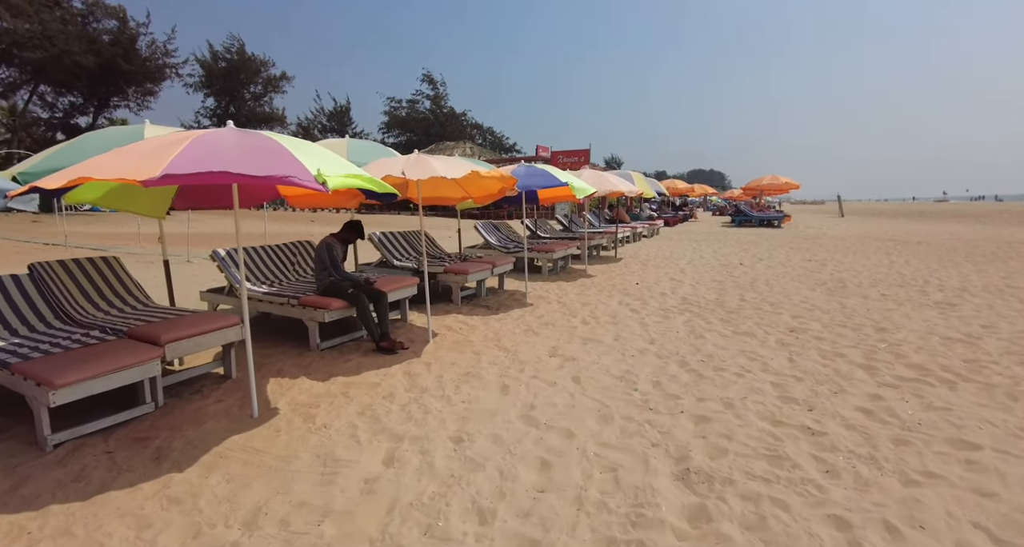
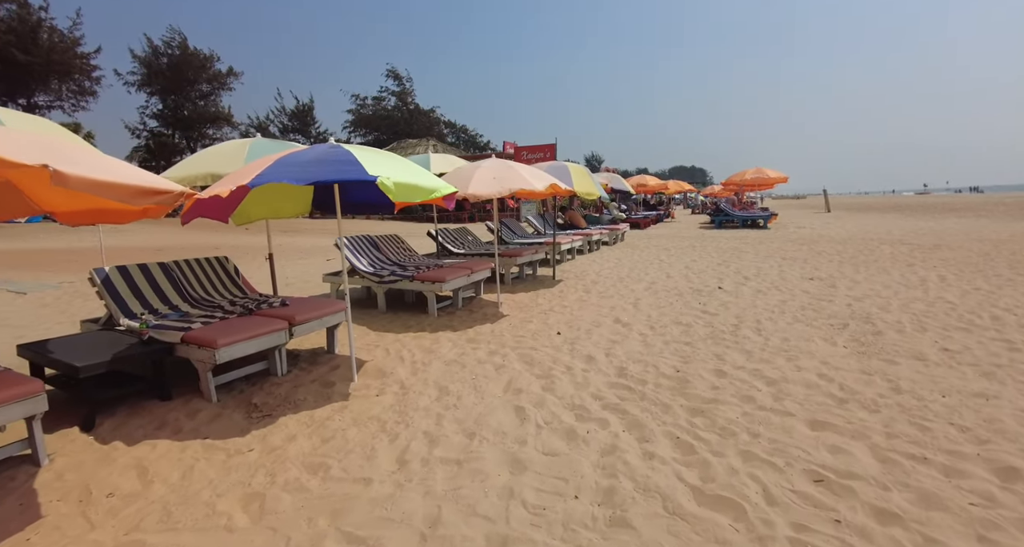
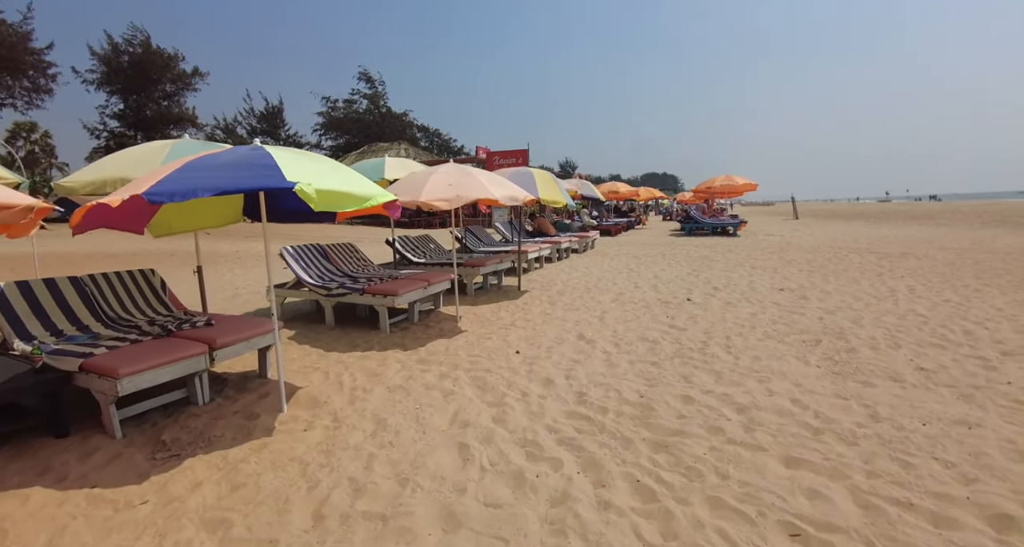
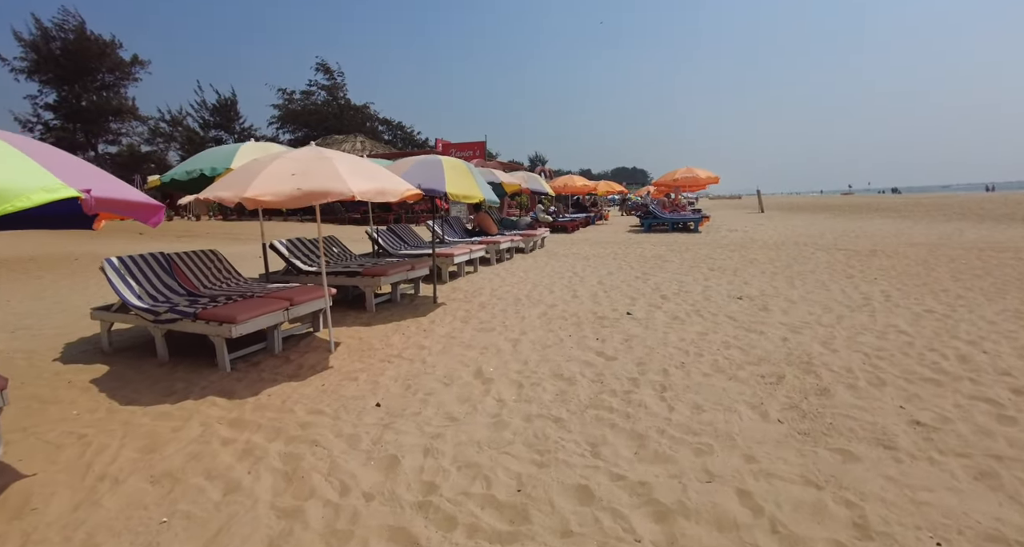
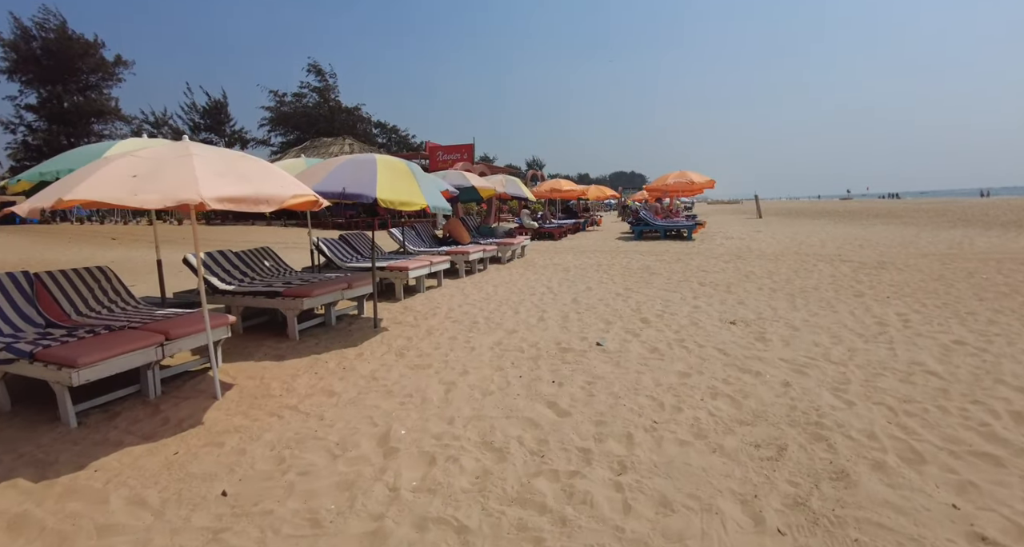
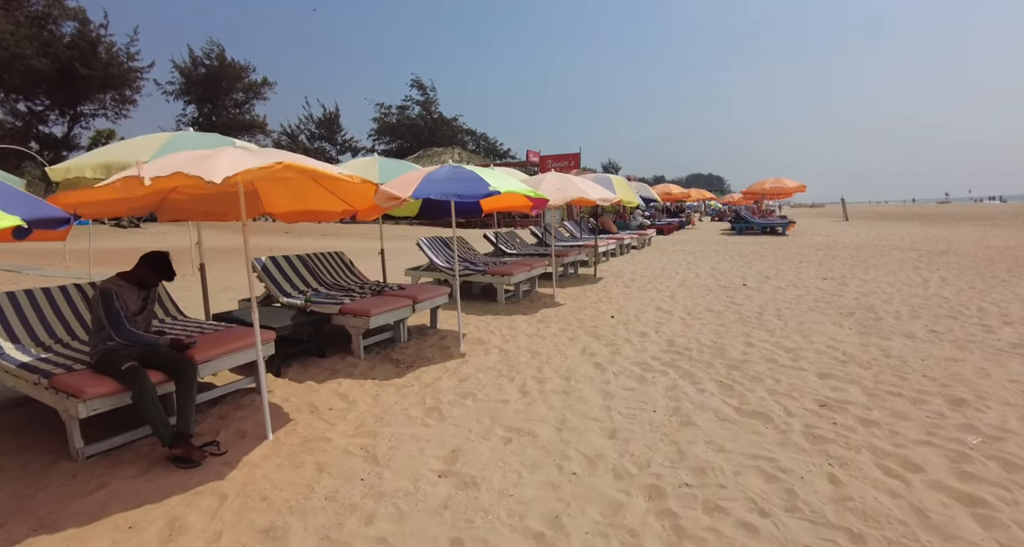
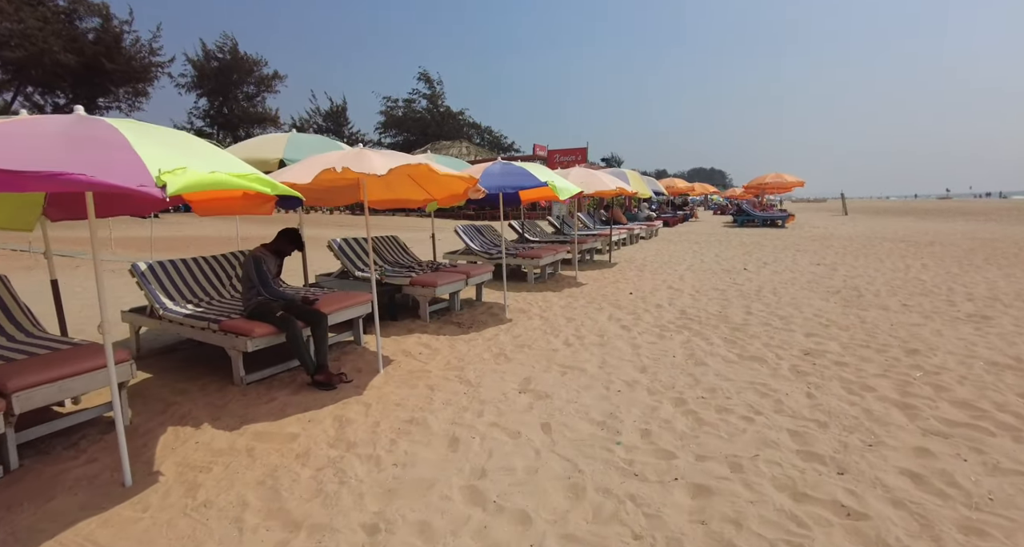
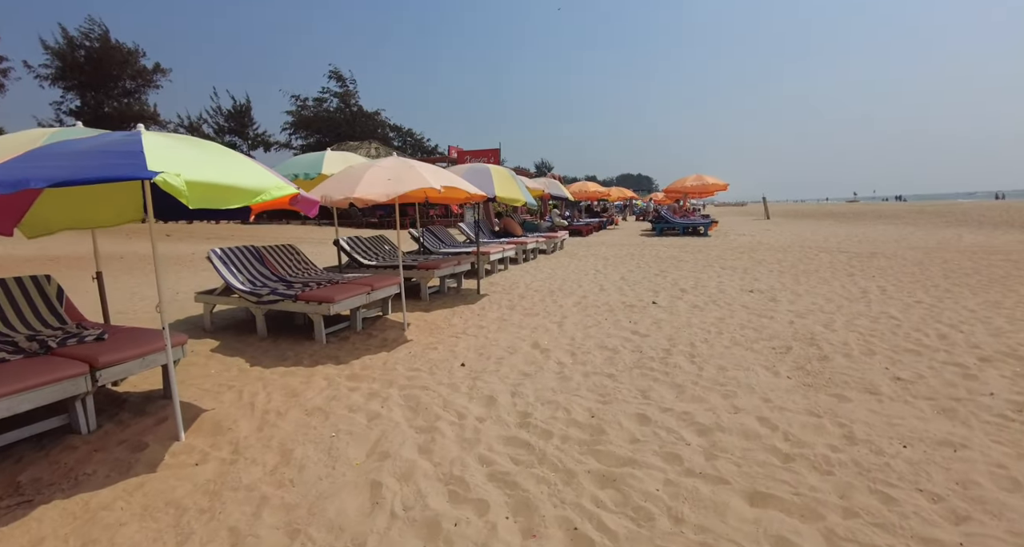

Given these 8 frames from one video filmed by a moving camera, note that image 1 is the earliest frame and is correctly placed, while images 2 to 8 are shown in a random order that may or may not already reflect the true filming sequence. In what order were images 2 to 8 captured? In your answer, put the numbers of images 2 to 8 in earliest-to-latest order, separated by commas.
7, 6, 2, 3, 8, 4, 5
